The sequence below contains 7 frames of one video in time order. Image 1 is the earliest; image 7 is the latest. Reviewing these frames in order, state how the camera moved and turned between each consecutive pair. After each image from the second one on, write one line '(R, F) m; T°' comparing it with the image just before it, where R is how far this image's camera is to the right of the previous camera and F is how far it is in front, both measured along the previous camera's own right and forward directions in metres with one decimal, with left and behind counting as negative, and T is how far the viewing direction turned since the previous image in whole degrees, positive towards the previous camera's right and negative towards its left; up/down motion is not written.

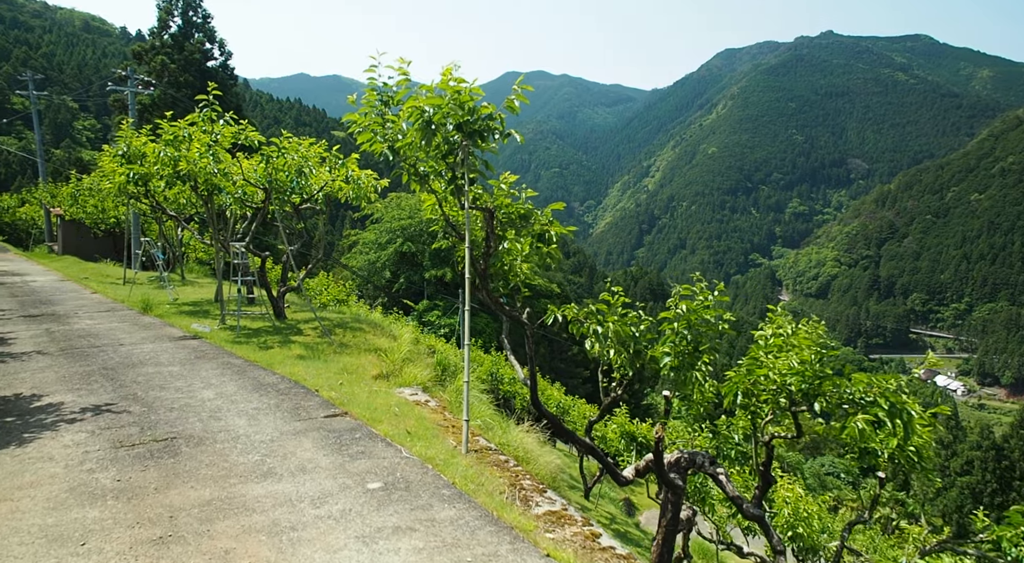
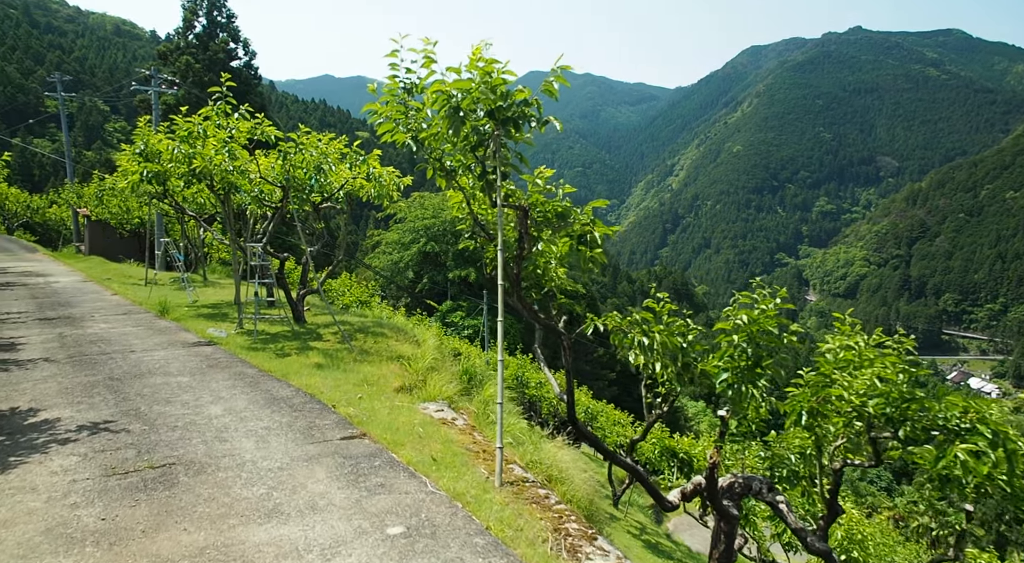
(-0.1, +0.6) m; -2°
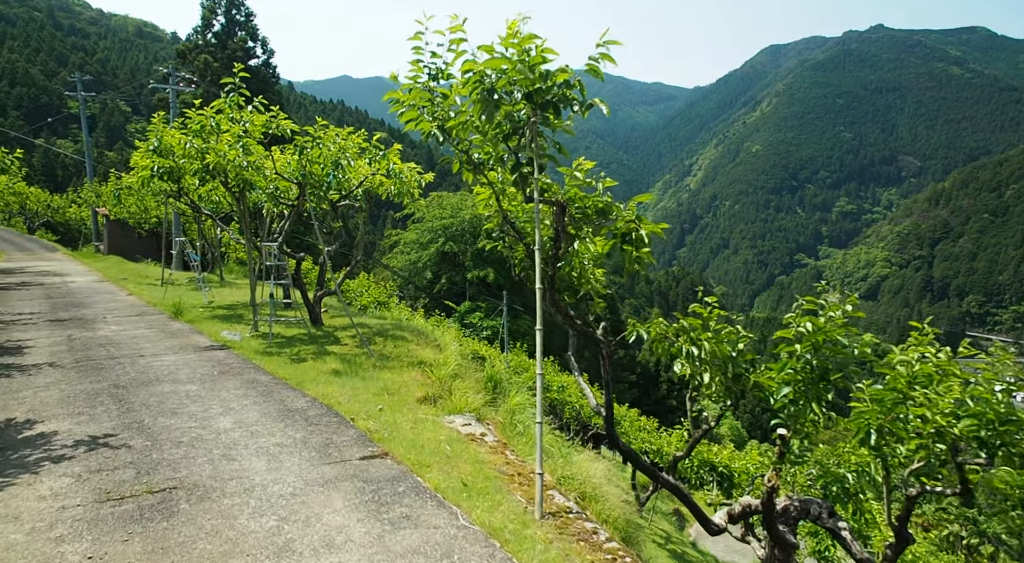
(-0.2, +0.5) m; -1°
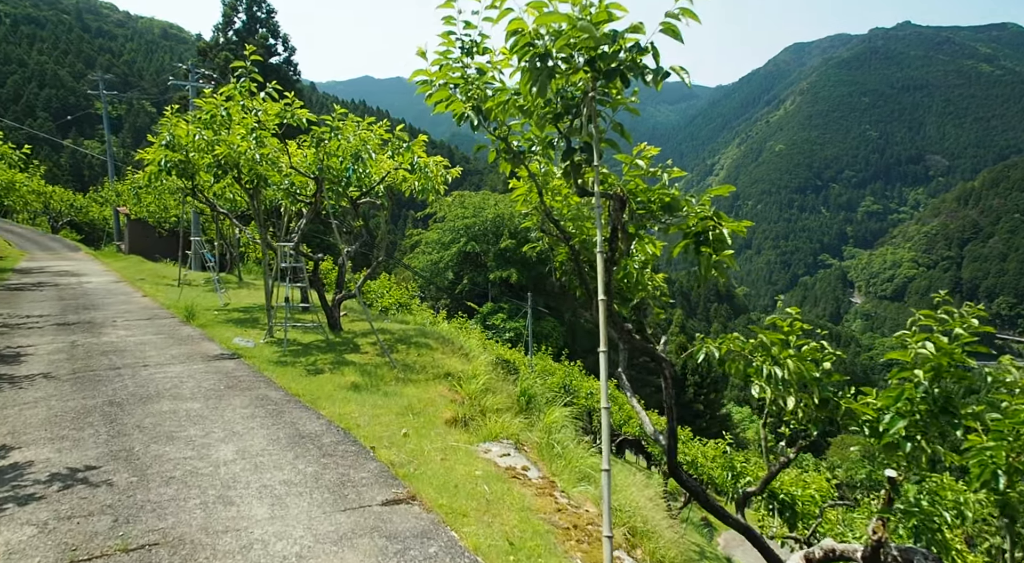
(-0.2, +0.8) m; -2°
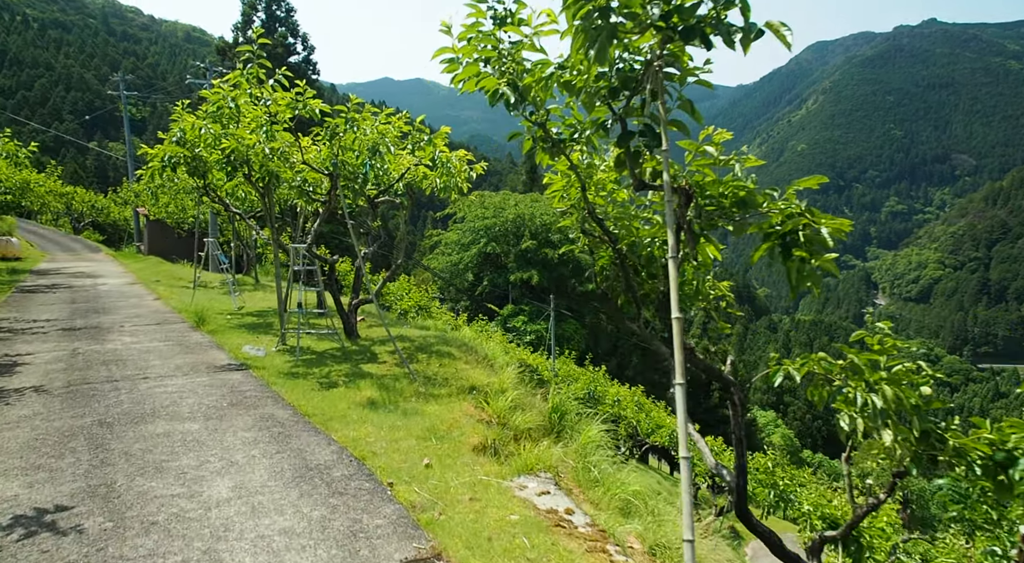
(-0.1, +0.7) m; -2°
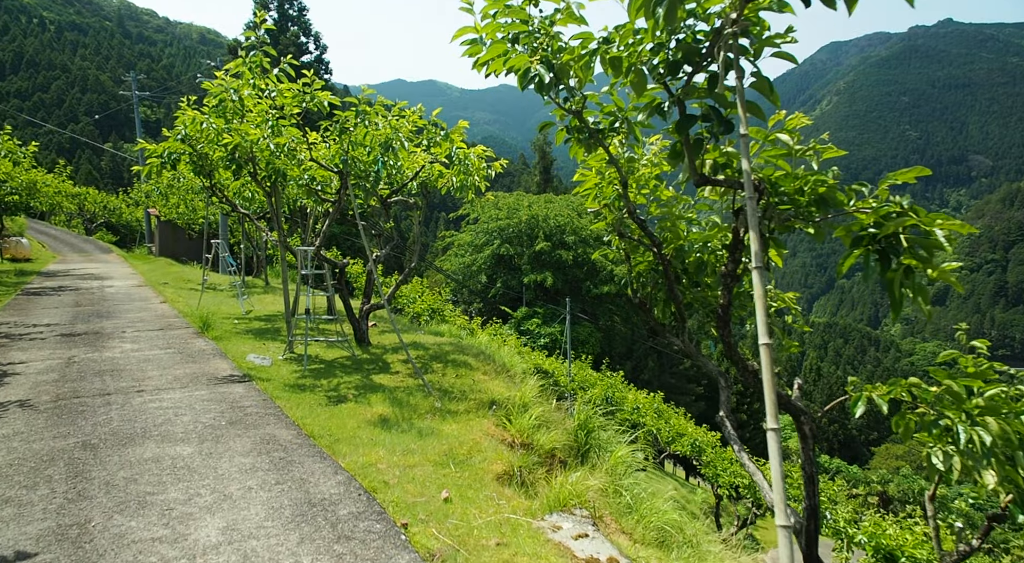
(-0.1, +0.5) m; -1°
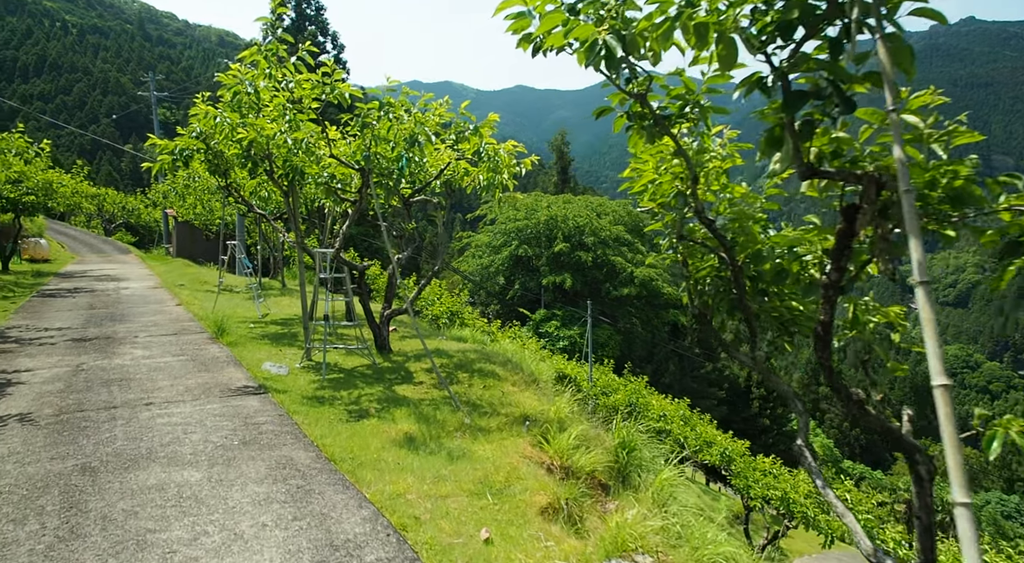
(-0.2, +0.5) m; -1°
